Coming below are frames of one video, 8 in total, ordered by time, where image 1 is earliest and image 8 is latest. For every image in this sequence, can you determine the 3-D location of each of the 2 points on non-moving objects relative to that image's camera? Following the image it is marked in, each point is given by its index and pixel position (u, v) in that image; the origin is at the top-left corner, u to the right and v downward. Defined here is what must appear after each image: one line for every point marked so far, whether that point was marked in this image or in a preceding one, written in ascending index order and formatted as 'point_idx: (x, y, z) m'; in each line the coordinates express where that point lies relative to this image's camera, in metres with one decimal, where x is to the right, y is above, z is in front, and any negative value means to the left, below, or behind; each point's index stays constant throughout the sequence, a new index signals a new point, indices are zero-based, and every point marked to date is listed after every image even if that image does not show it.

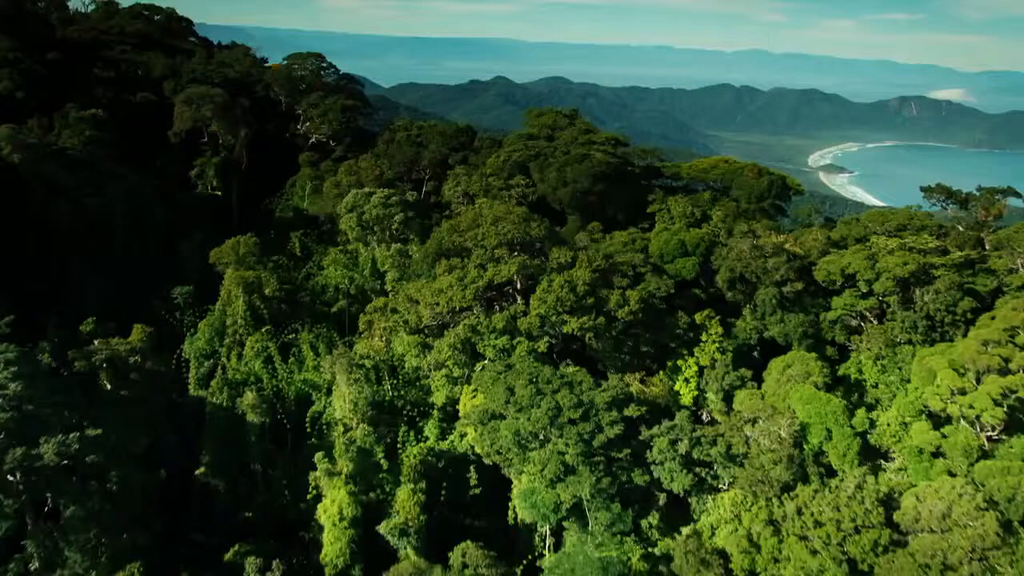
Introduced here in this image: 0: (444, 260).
0: (-1.8, +0.7, +16.7) m
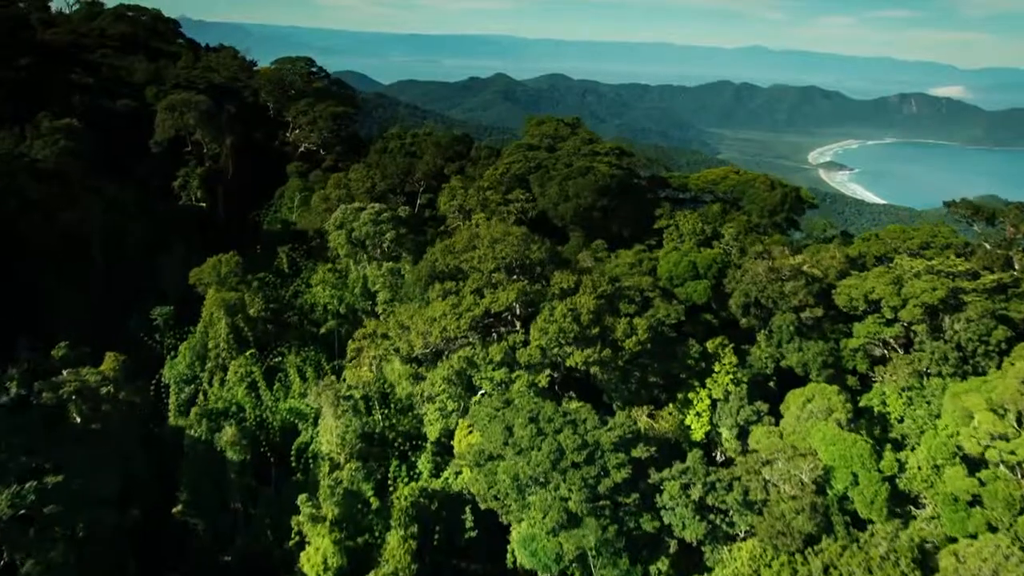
0: (-1.8, +0.1, +15.6) m
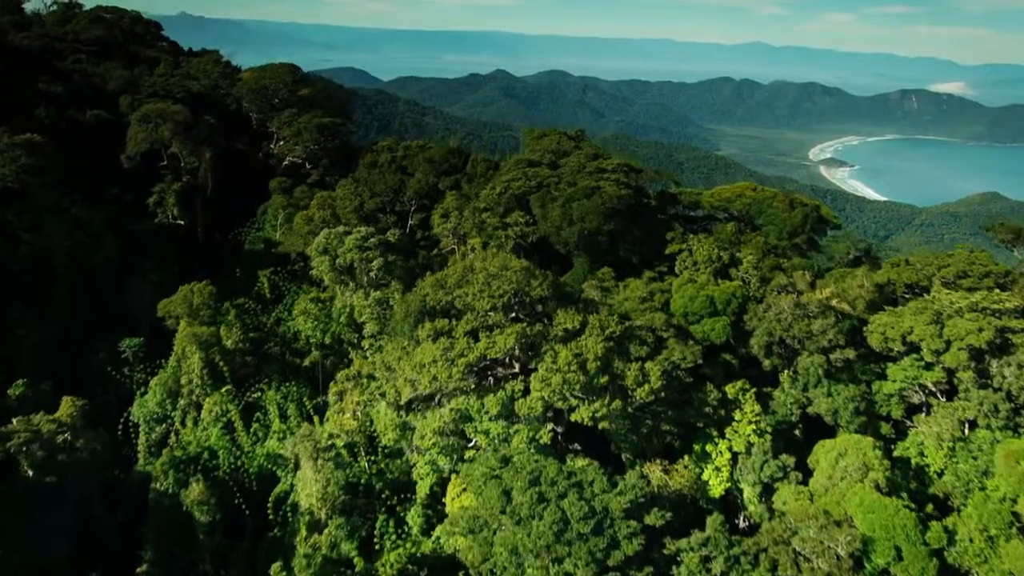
0: (-1.8, -0.7, +14.0) m
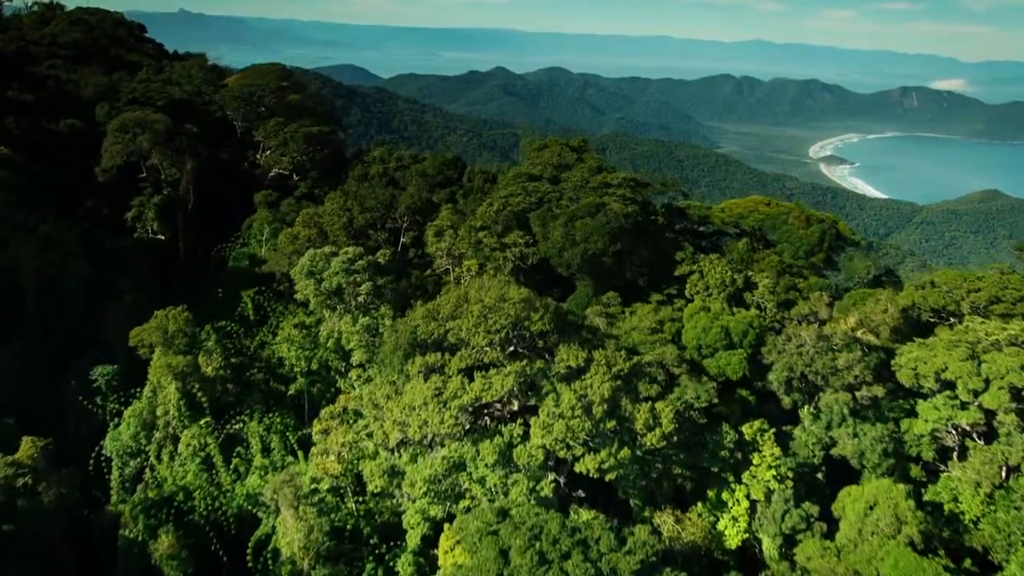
0: (-1.9, -1.4, +12.9) m
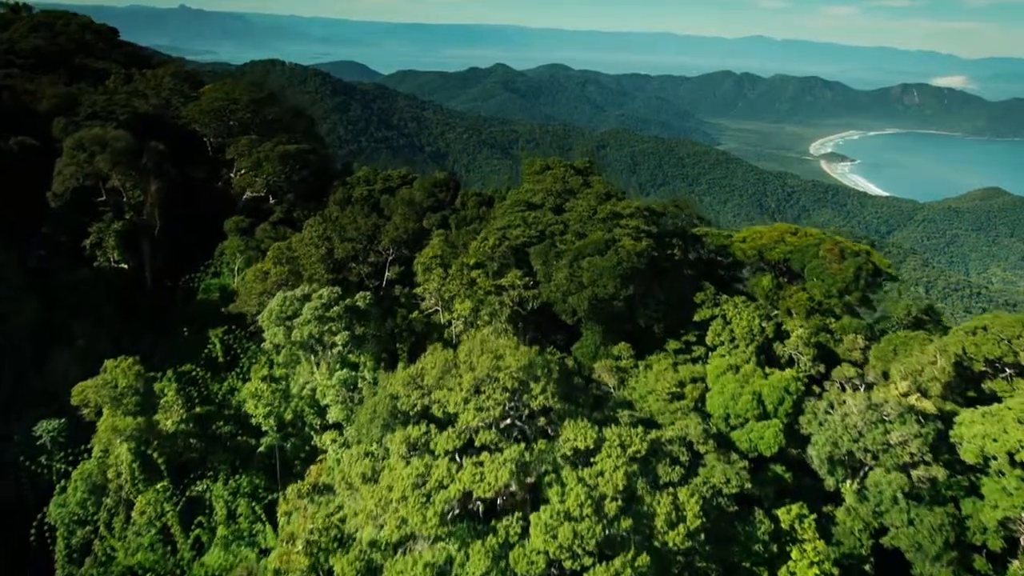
0: (-1.9, -2.5, +10.9) m
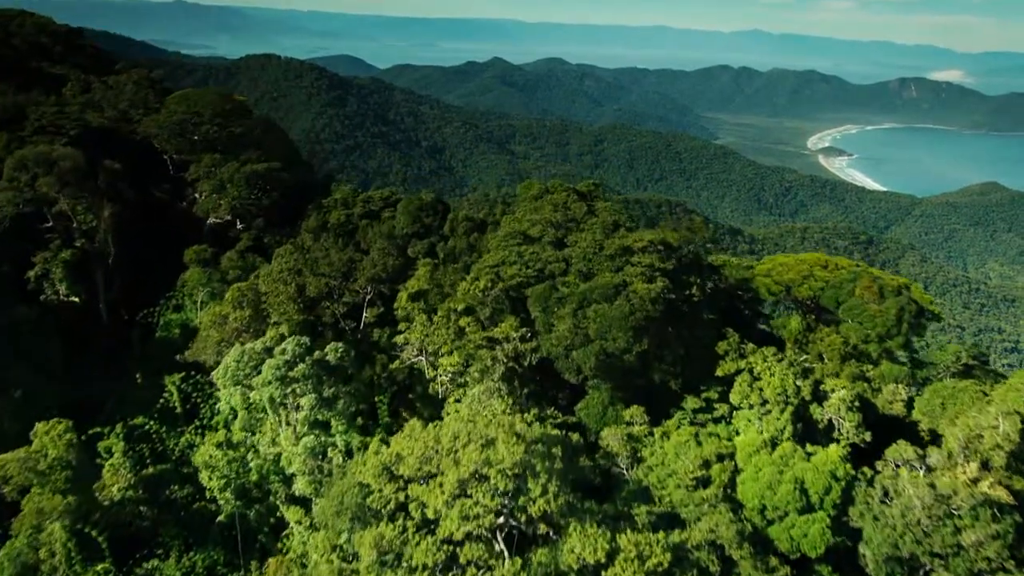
0: (-2.0, -3.5, +9.0) m
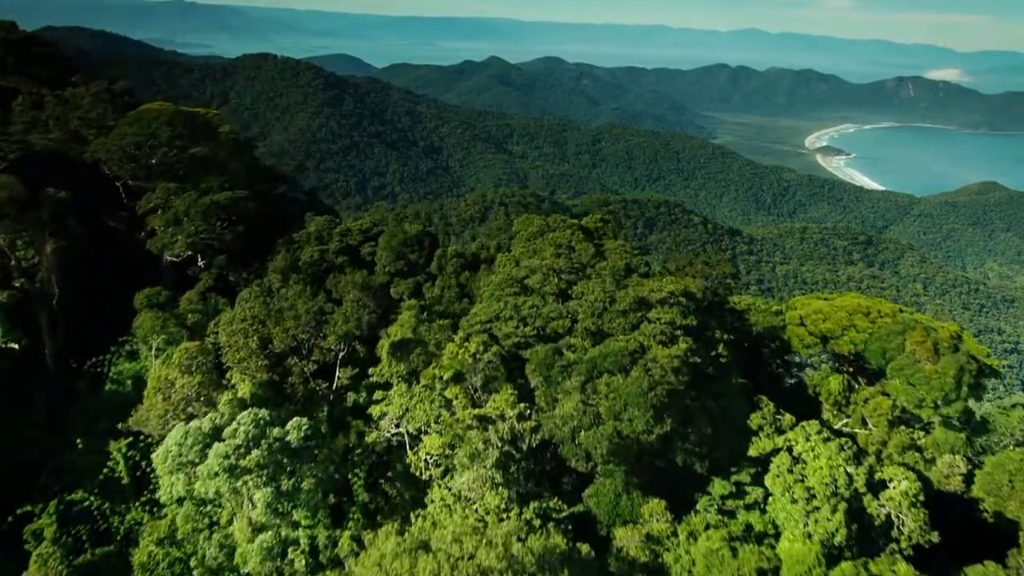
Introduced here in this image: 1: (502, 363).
0: (-2.1, -4.5, +7.0) m
1: (-0.2, -1.2, +11.1) m
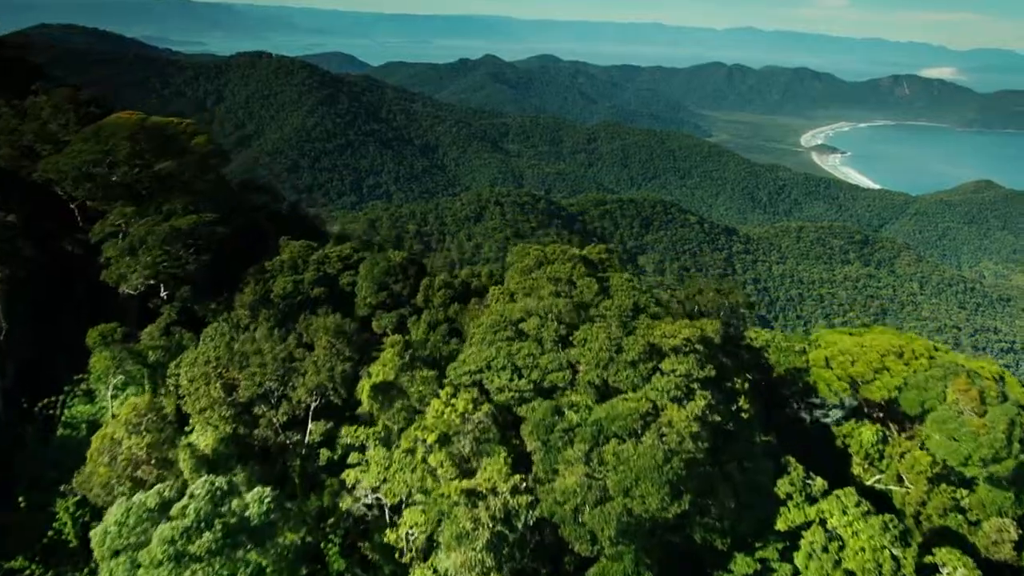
0: (-2.1, -5.3, +5.6) m
1: (-0.3, -1.9, +9.7) m
